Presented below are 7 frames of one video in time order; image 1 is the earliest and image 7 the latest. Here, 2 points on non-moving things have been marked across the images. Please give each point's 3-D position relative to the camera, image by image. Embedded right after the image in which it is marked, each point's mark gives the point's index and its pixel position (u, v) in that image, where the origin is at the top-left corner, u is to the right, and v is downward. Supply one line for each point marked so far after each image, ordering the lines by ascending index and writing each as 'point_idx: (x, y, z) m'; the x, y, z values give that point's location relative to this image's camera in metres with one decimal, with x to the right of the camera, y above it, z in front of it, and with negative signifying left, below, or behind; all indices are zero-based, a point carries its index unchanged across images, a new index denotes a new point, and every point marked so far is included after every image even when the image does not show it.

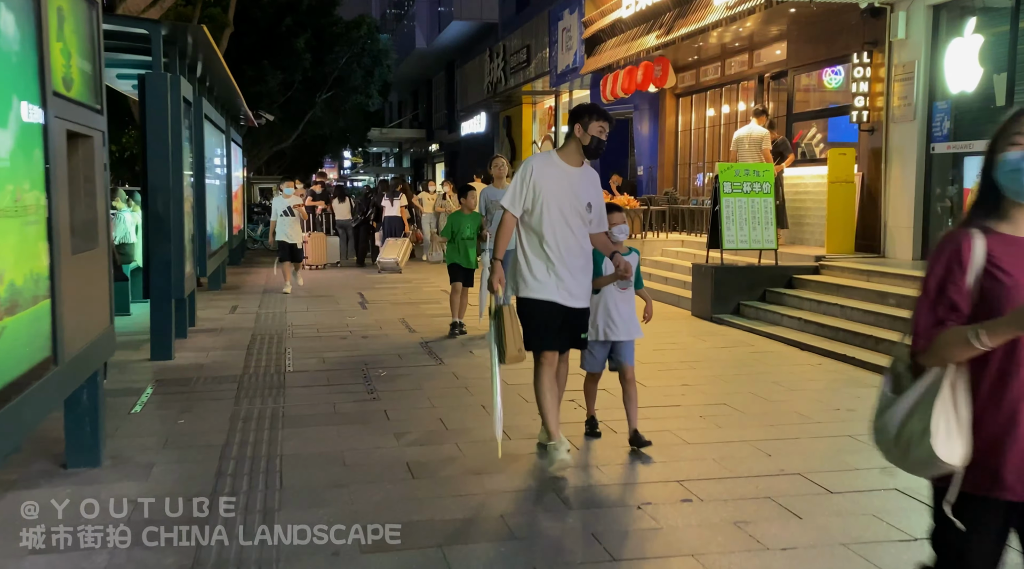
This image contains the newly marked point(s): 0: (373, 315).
0: (-1.7, -0.4, +11.1) m
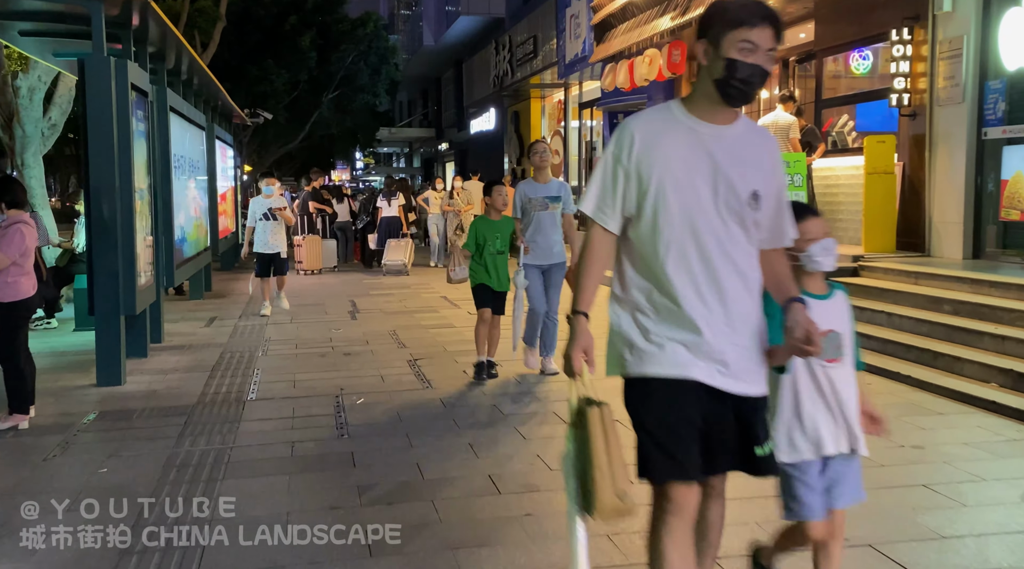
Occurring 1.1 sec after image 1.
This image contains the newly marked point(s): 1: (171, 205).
0: (-1.7, -0.5, +10.0) m
1: (-3.5, +0.8, +9.3) m
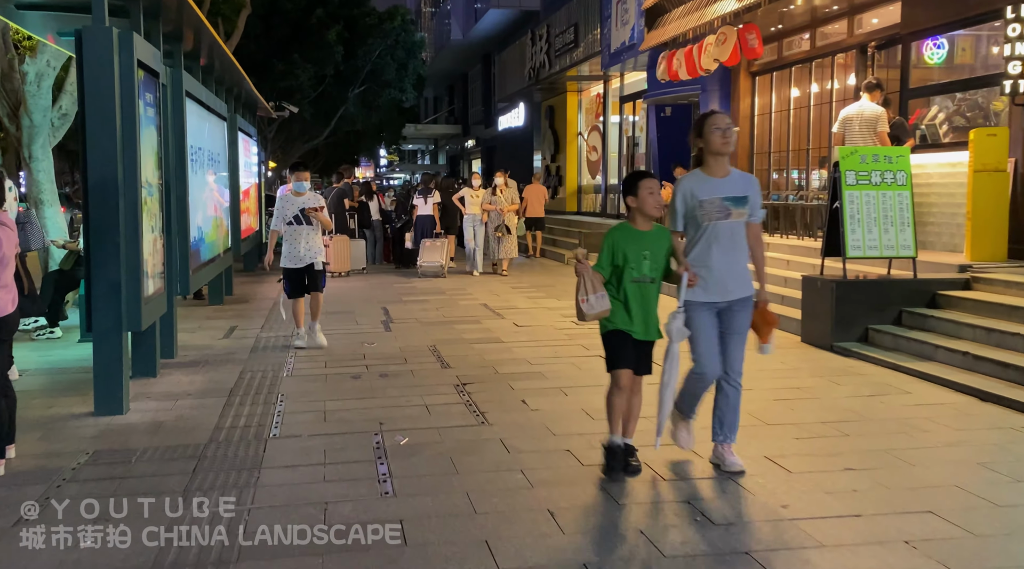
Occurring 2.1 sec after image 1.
0: (-1.1, -0.6, +8.9) m
1: (-3.0, +0.7, +8.3) m
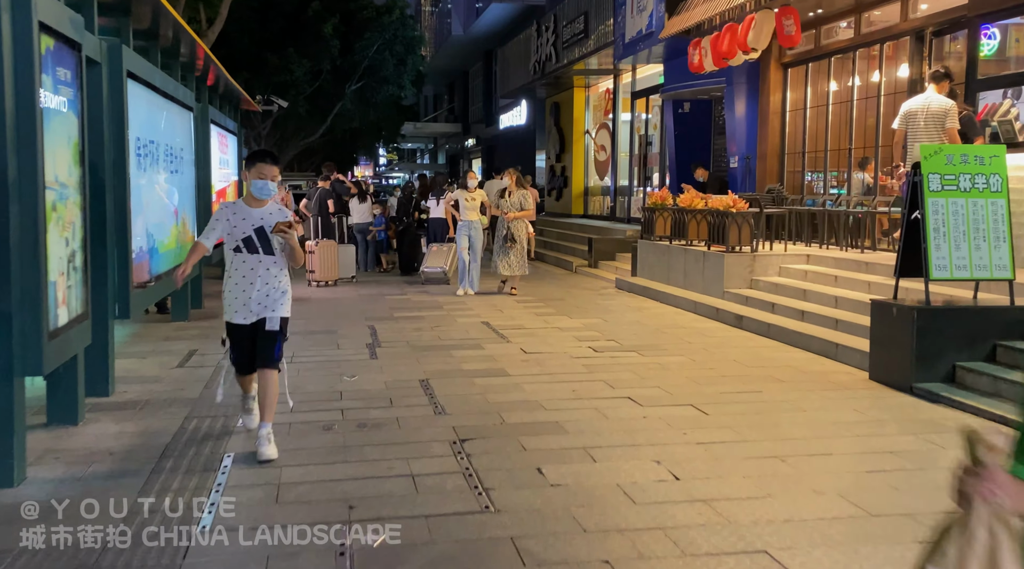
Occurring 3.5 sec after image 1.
0: (-1.1, -0.7, +7.5) m
1: (-2.9, +0.6, +6.8) m
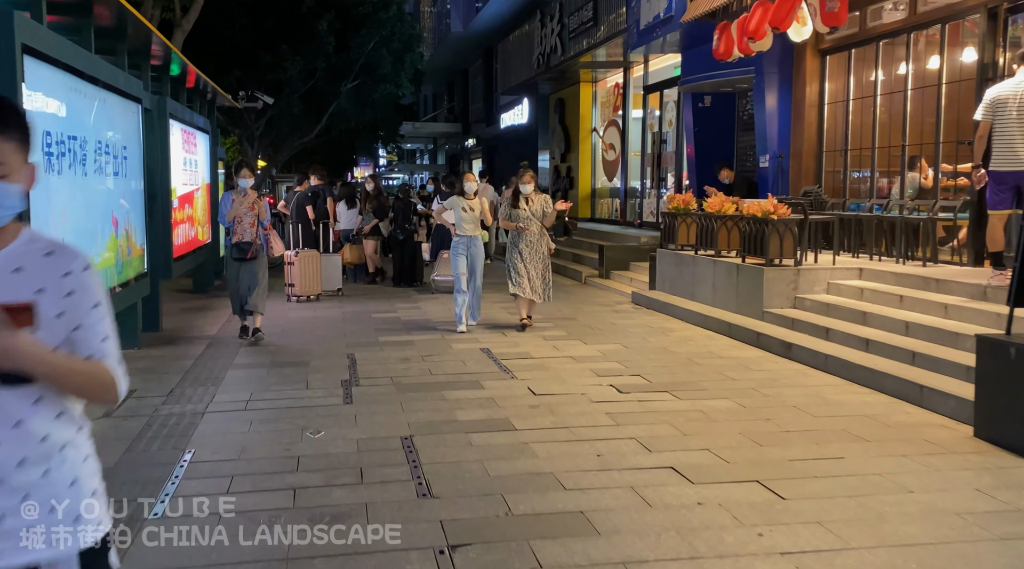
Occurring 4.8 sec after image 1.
0: (-1.0, -0.9, +5.9) m
1: (-2.8, +0.4, +5.3) m
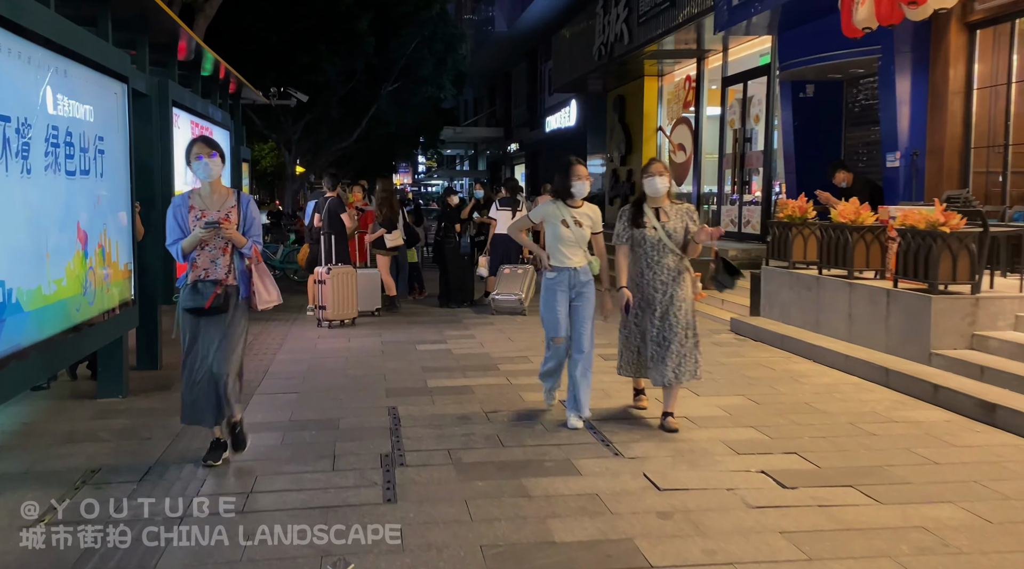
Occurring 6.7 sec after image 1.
0: (-0.5, -1.2, +3.9) m
1: (-2.3, +0.2, +3.3) m
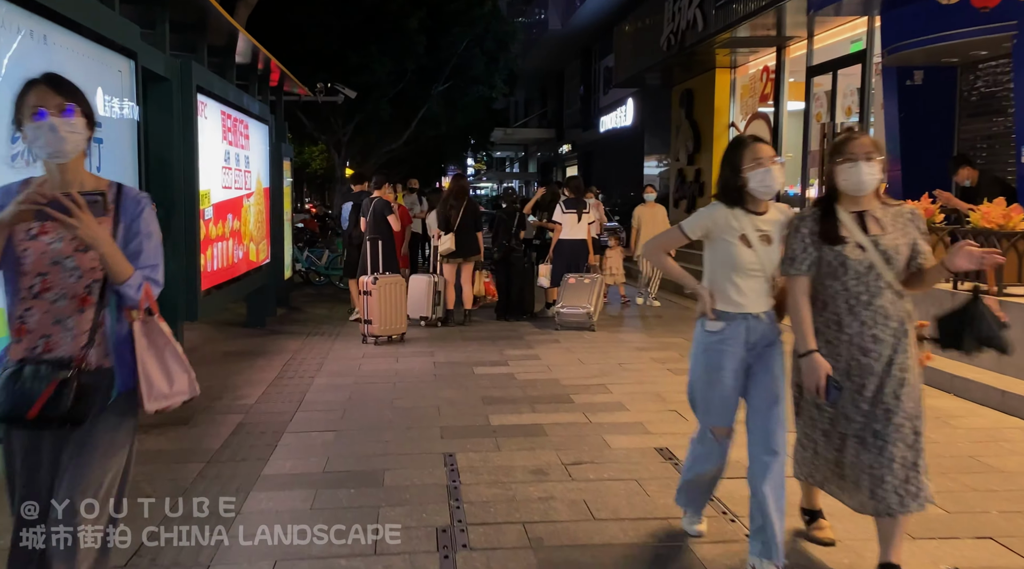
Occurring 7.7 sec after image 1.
0: (-0.1, -1.3, +2.6) m
1: (-2.0, +0.1, +2.2) m
